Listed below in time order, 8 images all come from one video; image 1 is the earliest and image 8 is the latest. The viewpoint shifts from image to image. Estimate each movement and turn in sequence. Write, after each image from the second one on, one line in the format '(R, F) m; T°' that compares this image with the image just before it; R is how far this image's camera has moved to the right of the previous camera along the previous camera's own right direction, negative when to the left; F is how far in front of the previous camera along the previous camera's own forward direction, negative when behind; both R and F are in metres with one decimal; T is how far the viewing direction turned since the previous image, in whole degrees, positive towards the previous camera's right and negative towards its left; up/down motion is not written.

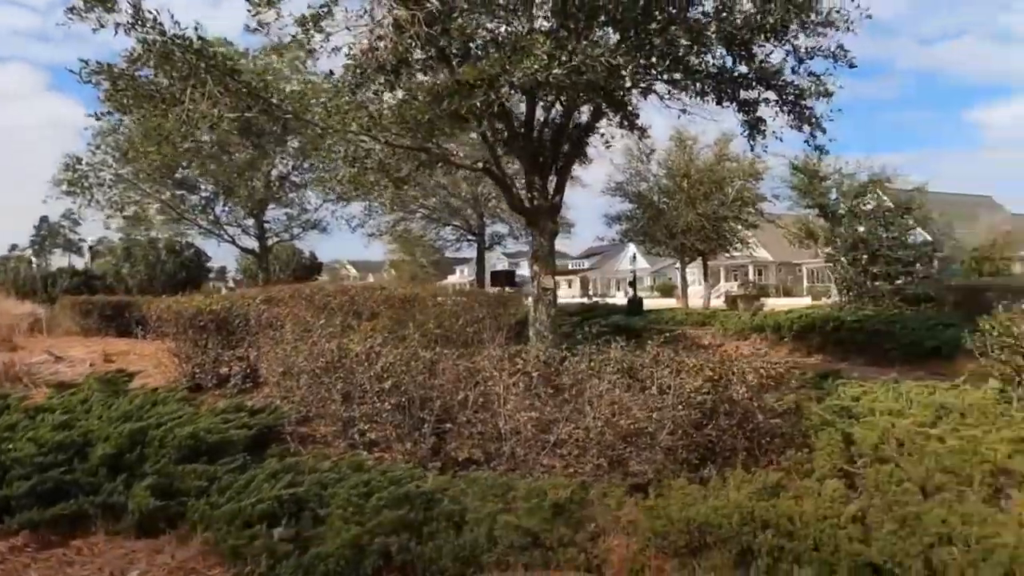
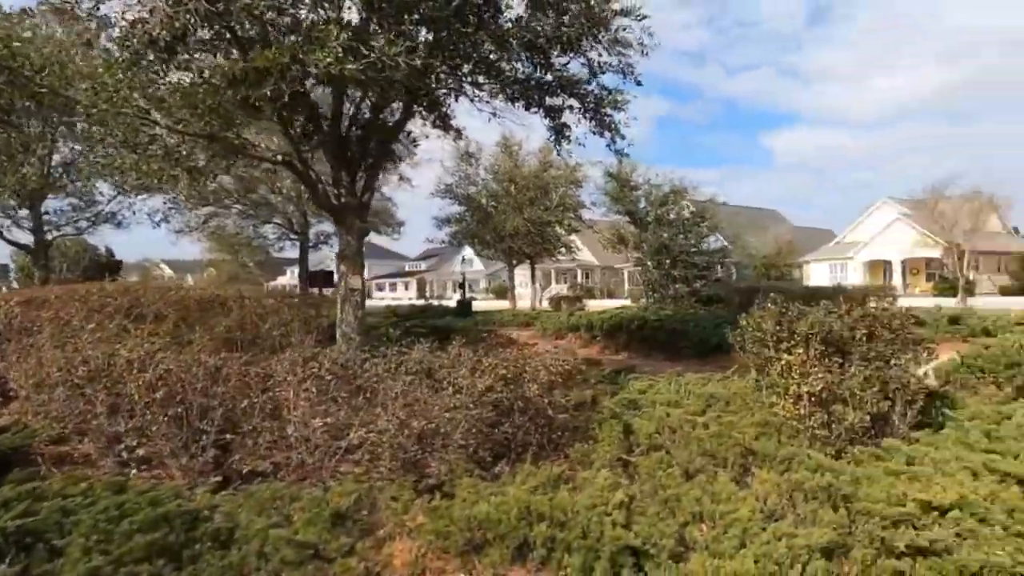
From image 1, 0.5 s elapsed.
(+0.4, 0.0) m; +14°
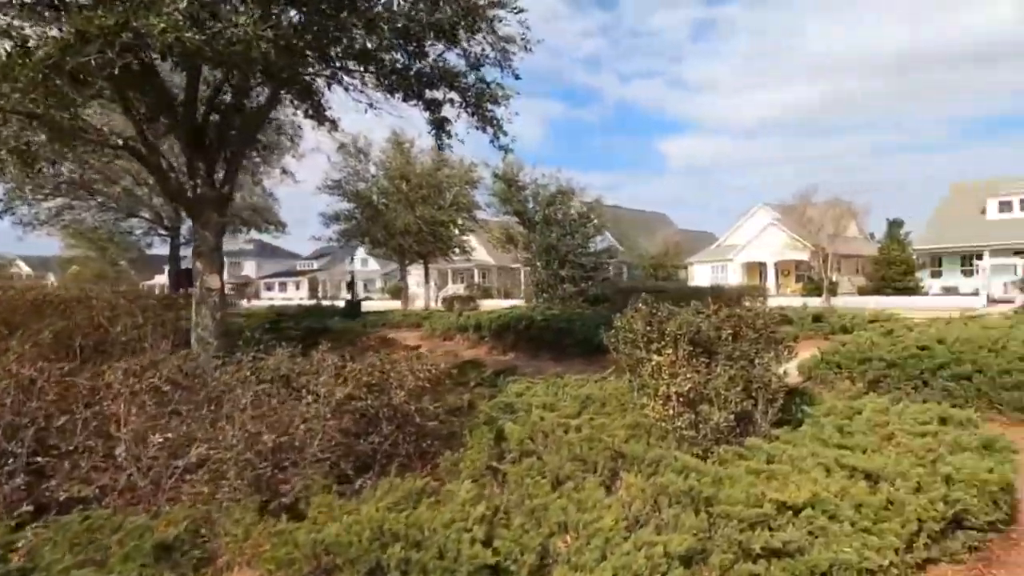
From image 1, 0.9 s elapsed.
(+0.3, +0.3) m; +9°
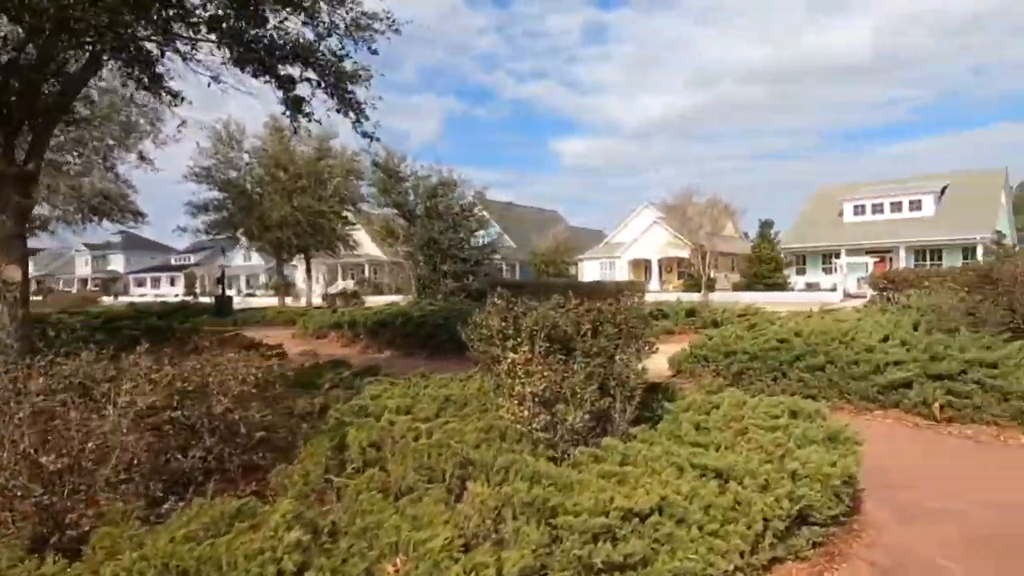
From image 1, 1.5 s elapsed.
(+0.4, +0.4) m; +9°
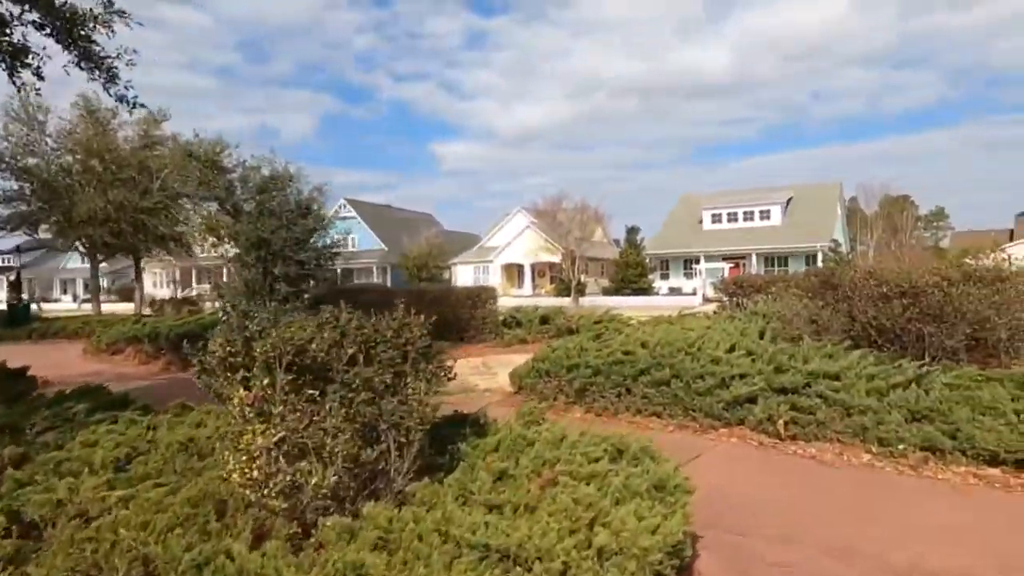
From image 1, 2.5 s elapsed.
(+0.8, +1.2) m; +10°
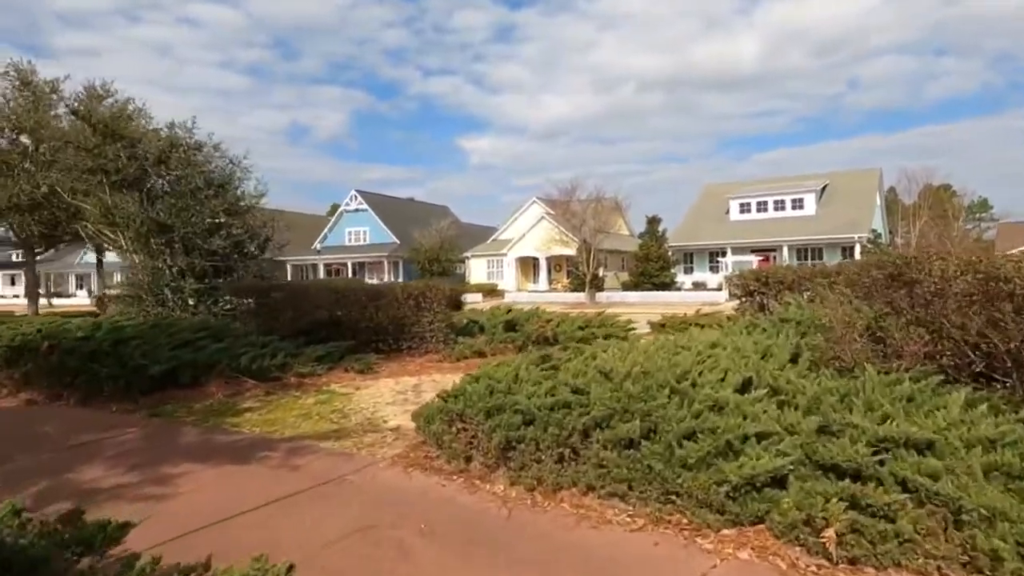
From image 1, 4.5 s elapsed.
(+1.2, +3.2) m; -2°
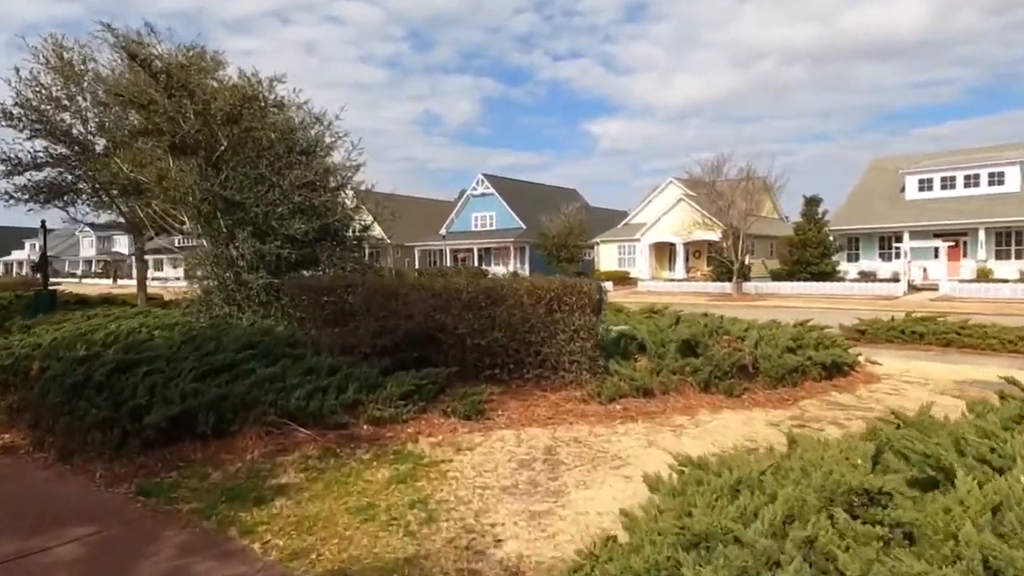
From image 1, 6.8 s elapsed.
(-0.6, +3.5) m; -11°
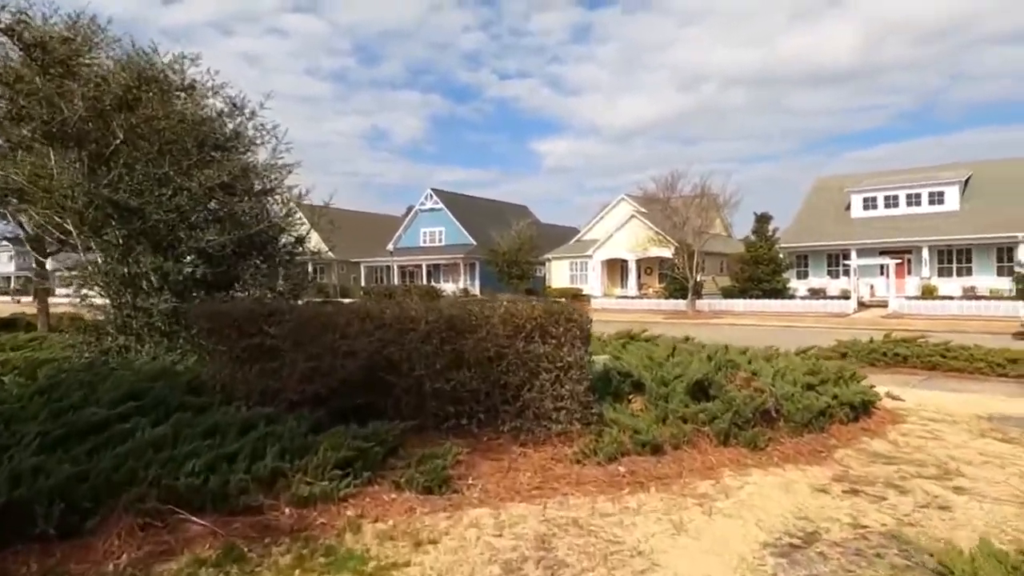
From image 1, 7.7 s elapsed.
(-0.2, +1.6) m; +4°
